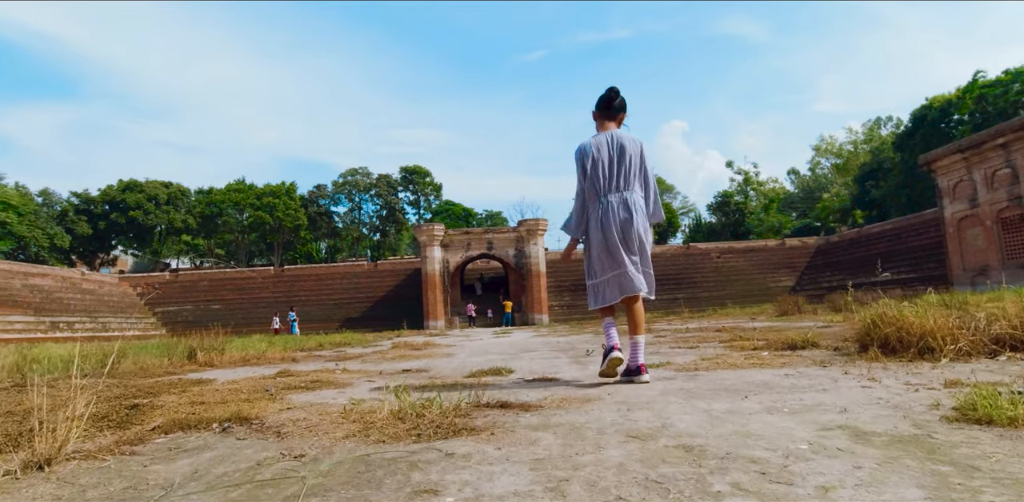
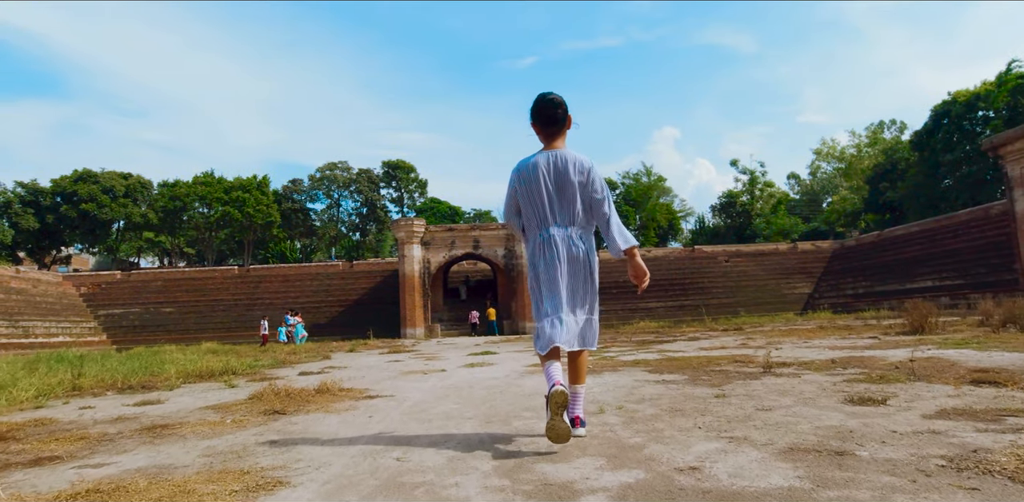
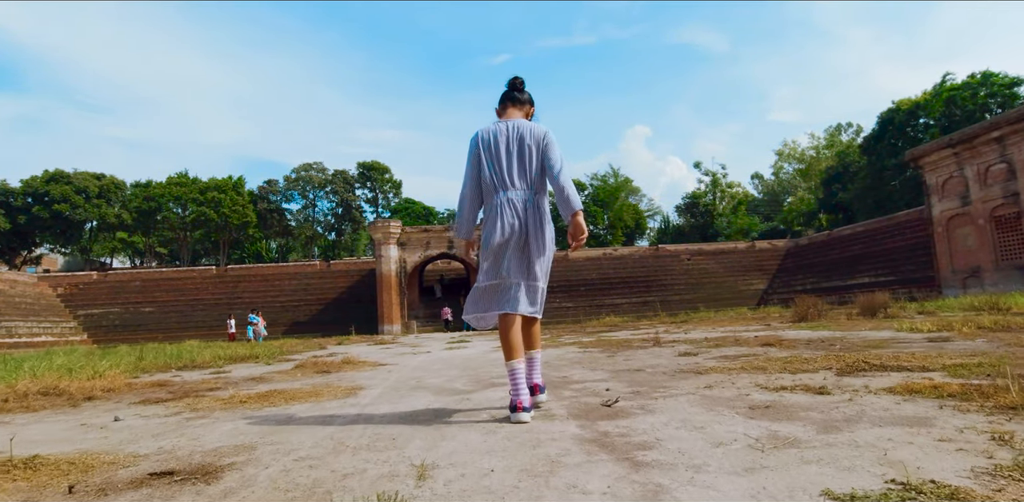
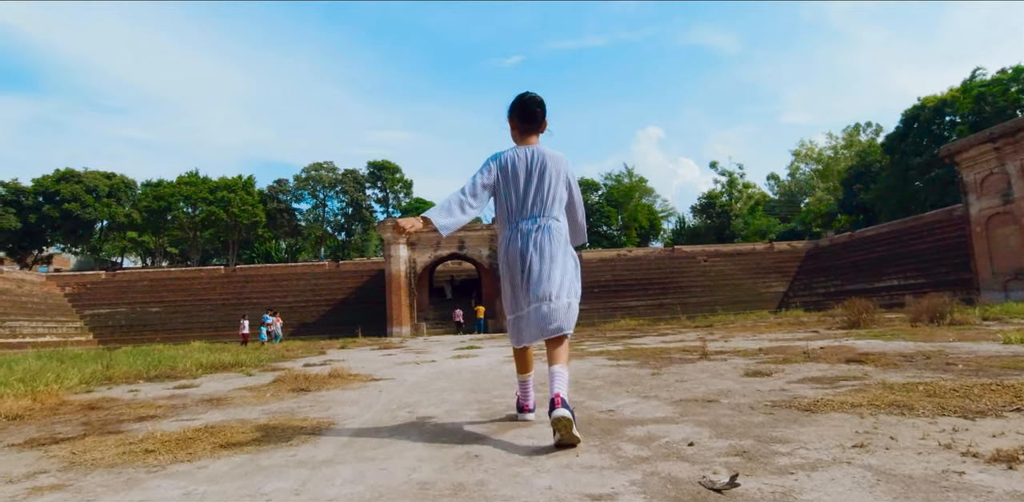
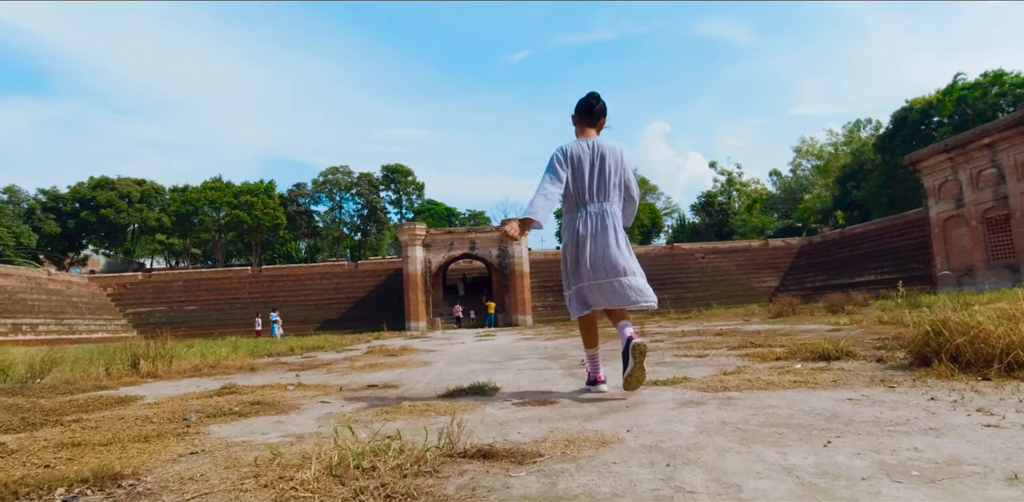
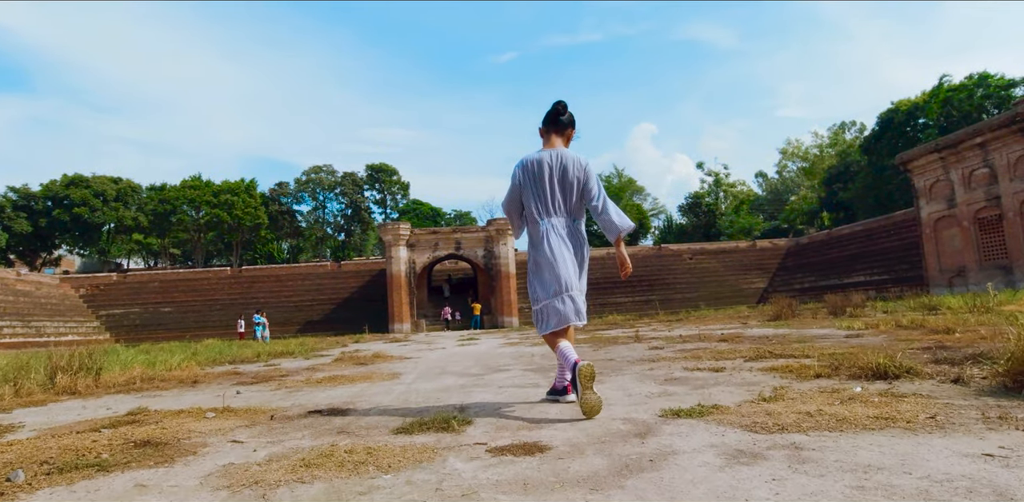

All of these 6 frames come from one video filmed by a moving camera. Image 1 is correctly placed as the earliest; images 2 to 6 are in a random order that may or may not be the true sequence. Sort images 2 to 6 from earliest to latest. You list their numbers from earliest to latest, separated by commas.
5, 6, 3, 4, 2
